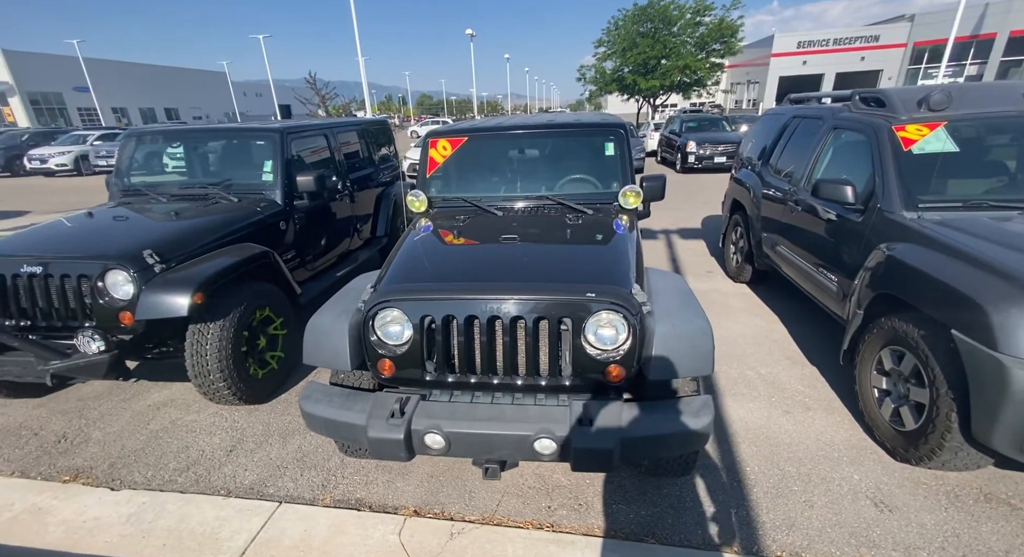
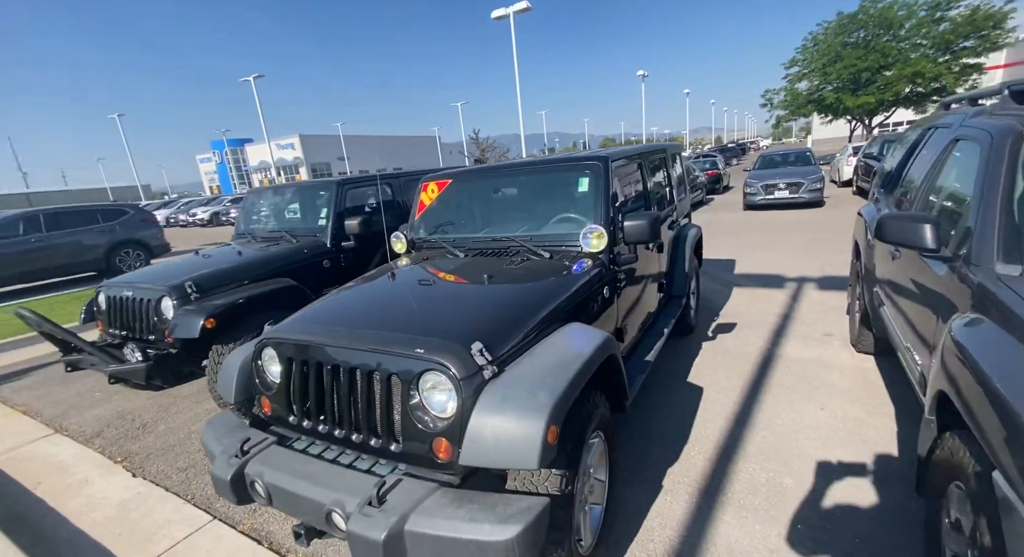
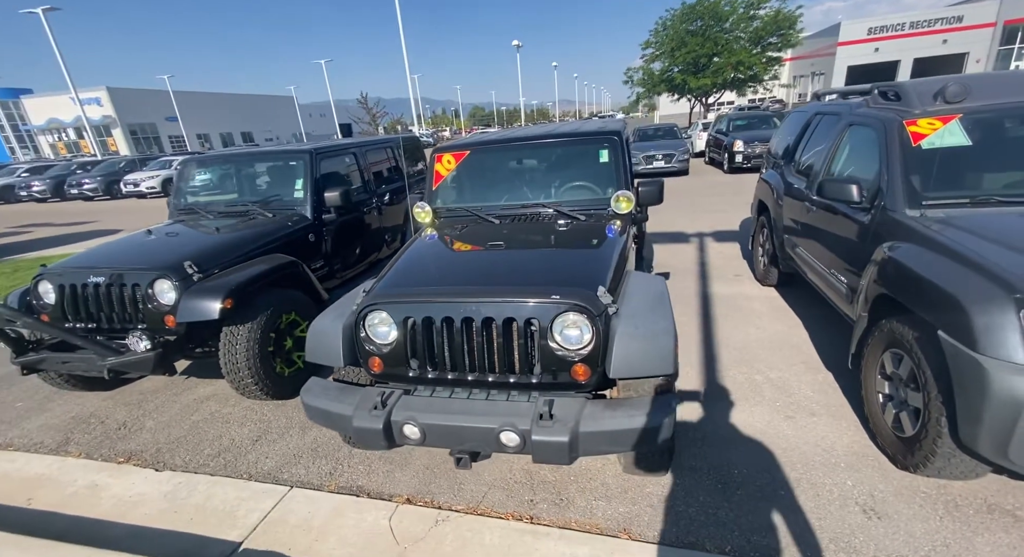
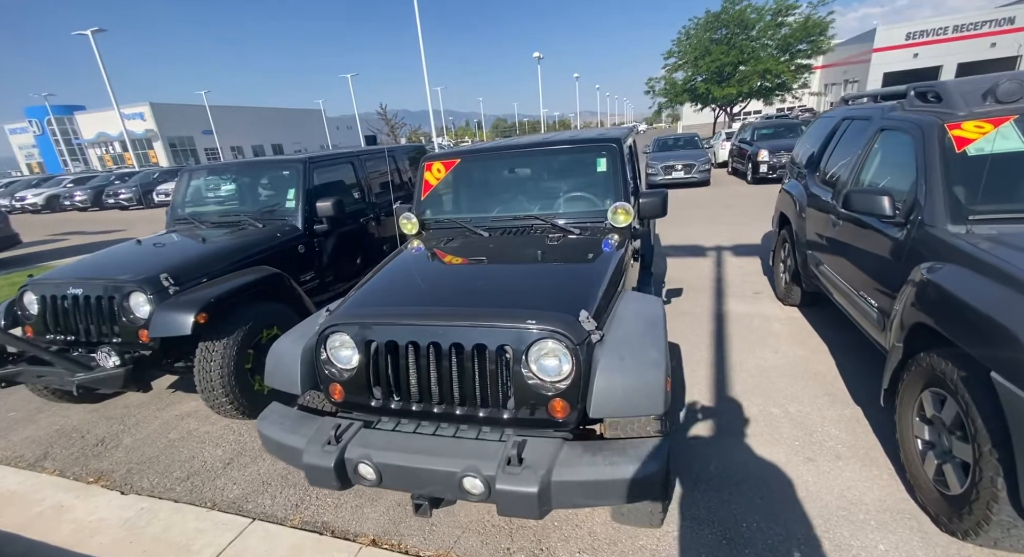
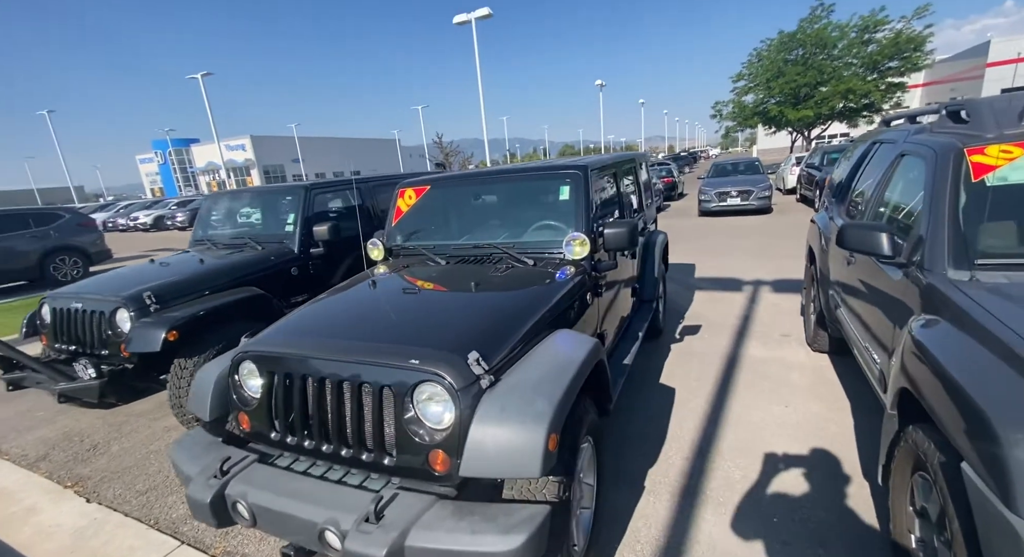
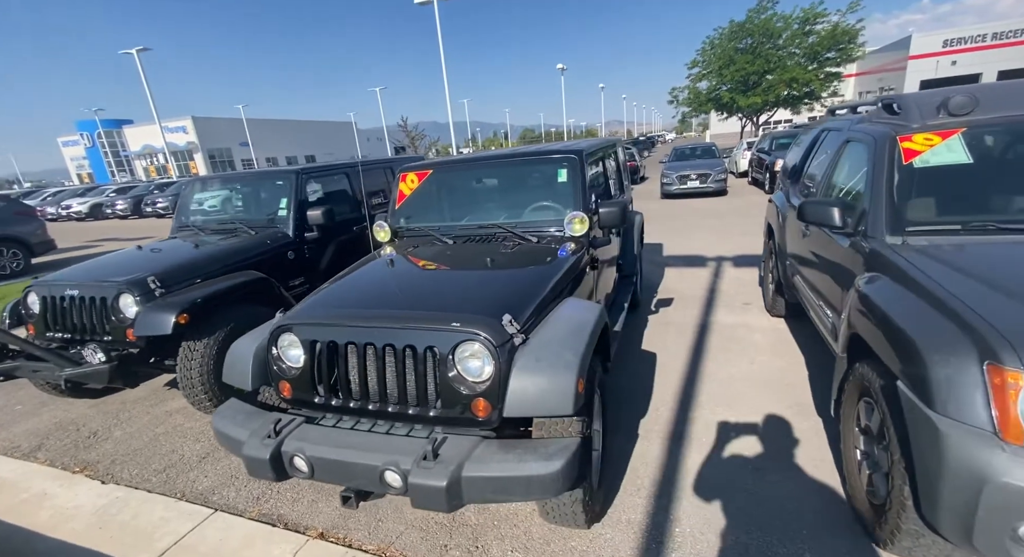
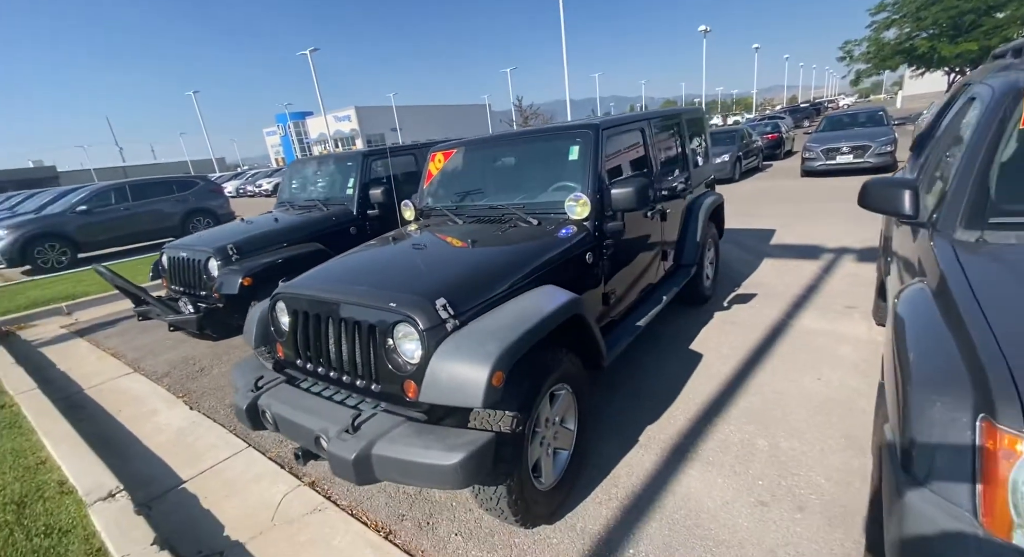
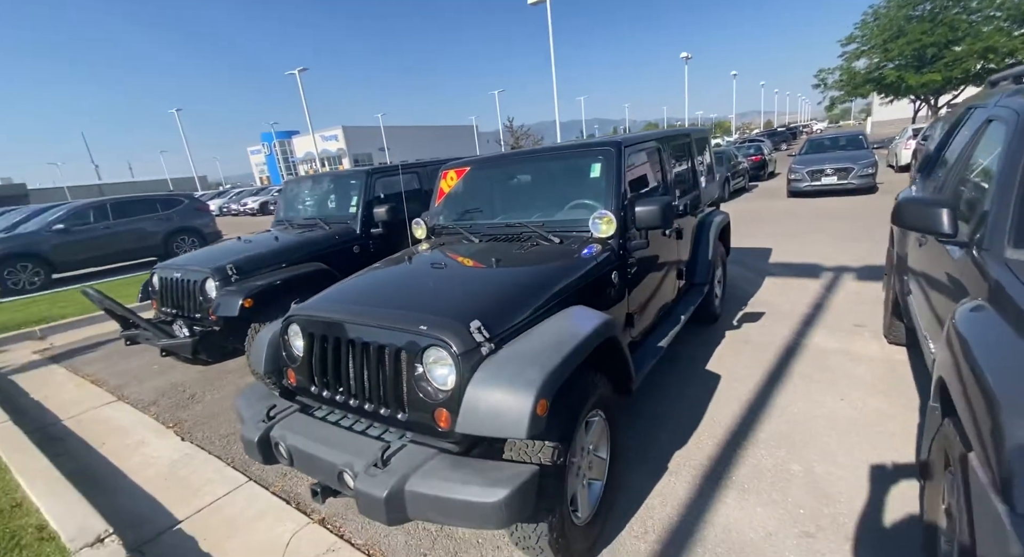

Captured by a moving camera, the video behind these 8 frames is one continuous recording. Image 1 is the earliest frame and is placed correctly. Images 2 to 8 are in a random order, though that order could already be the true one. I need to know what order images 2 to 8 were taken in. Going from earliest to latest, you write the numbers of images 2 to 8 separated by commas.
3, 4, 6, 5, 2, 8, 7
